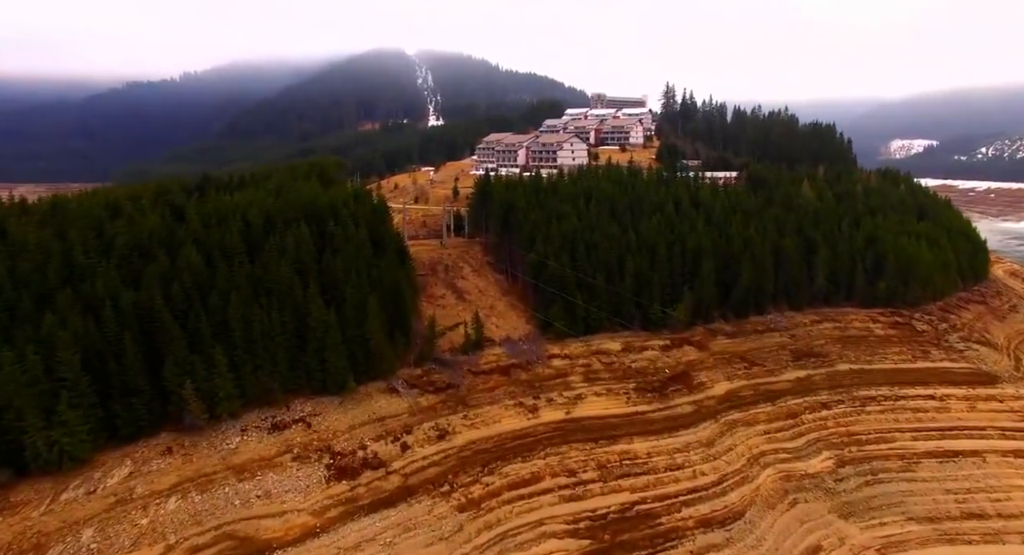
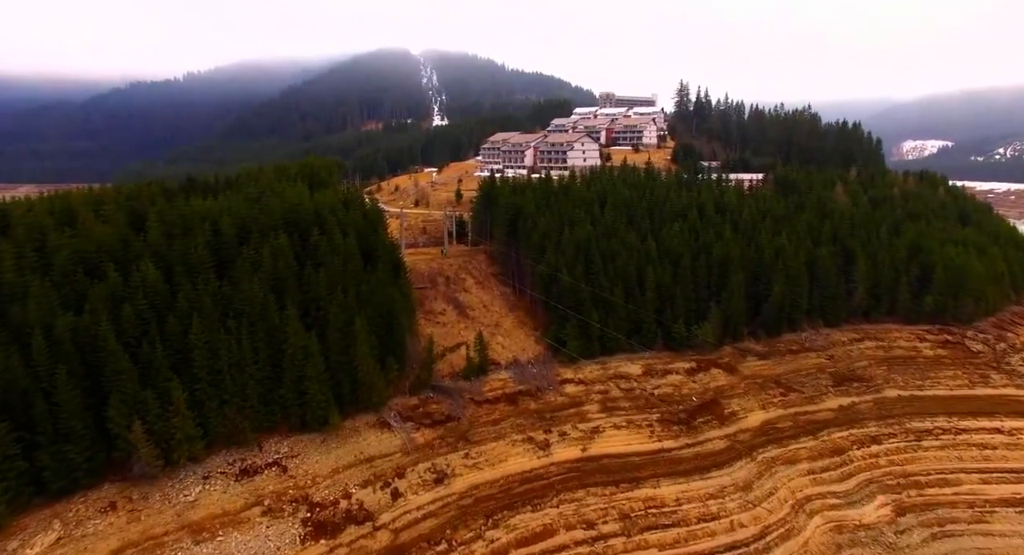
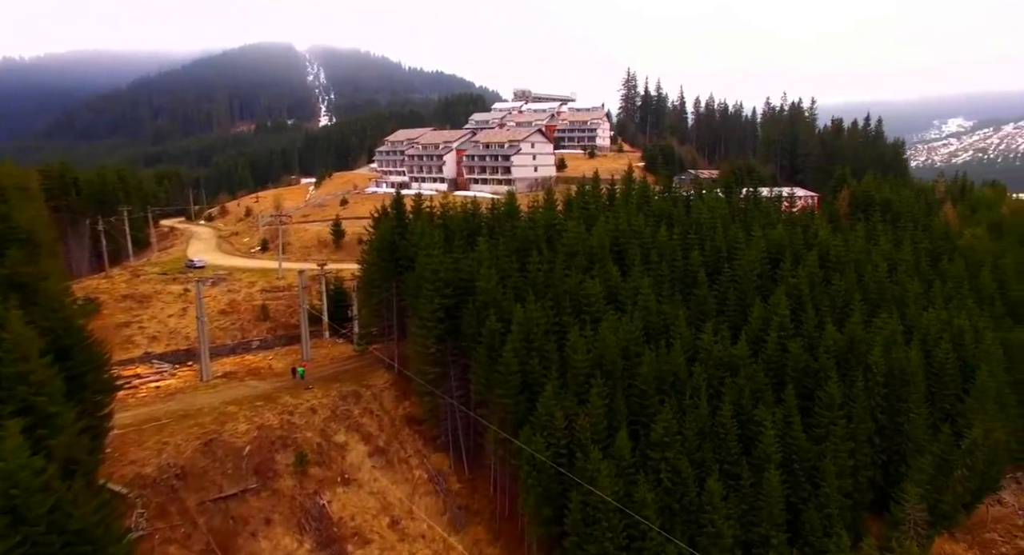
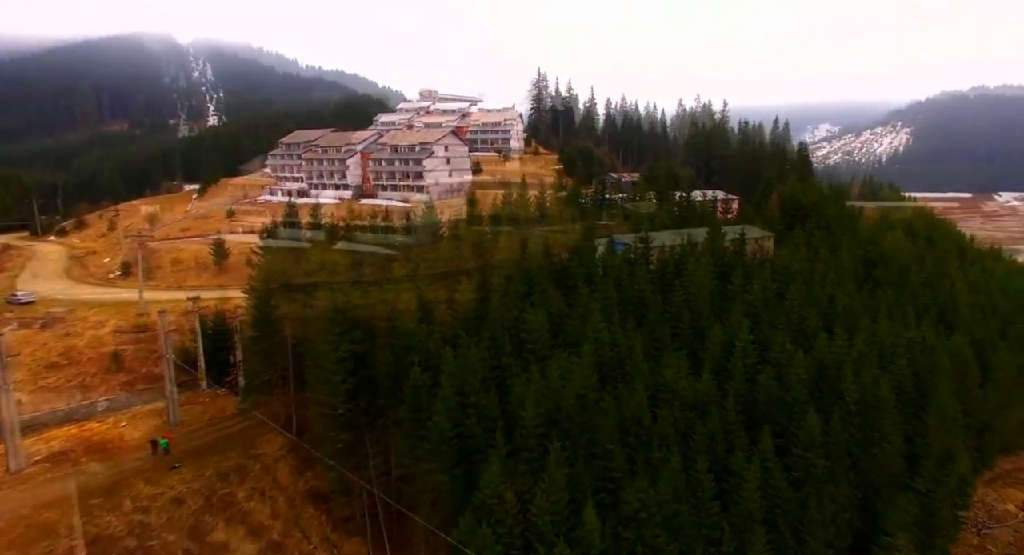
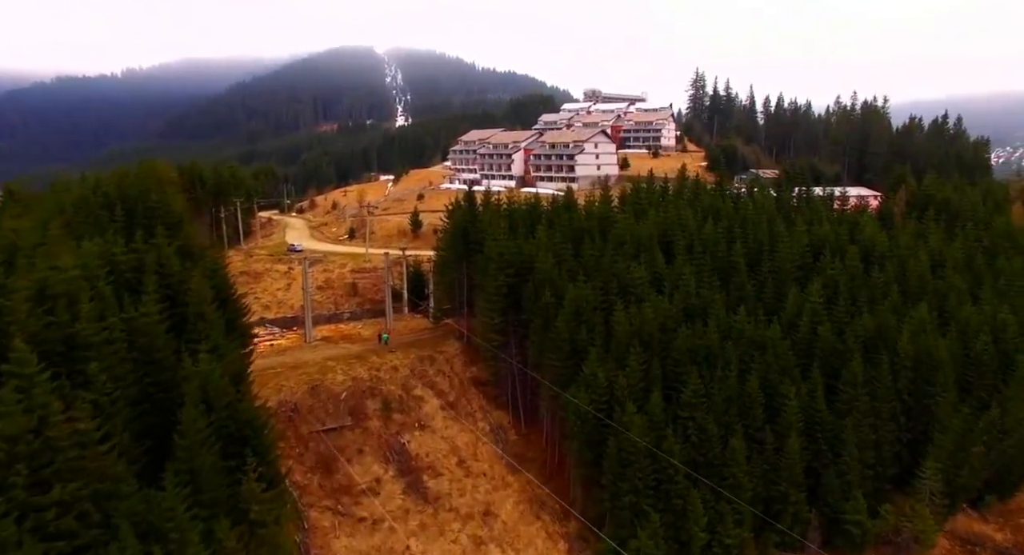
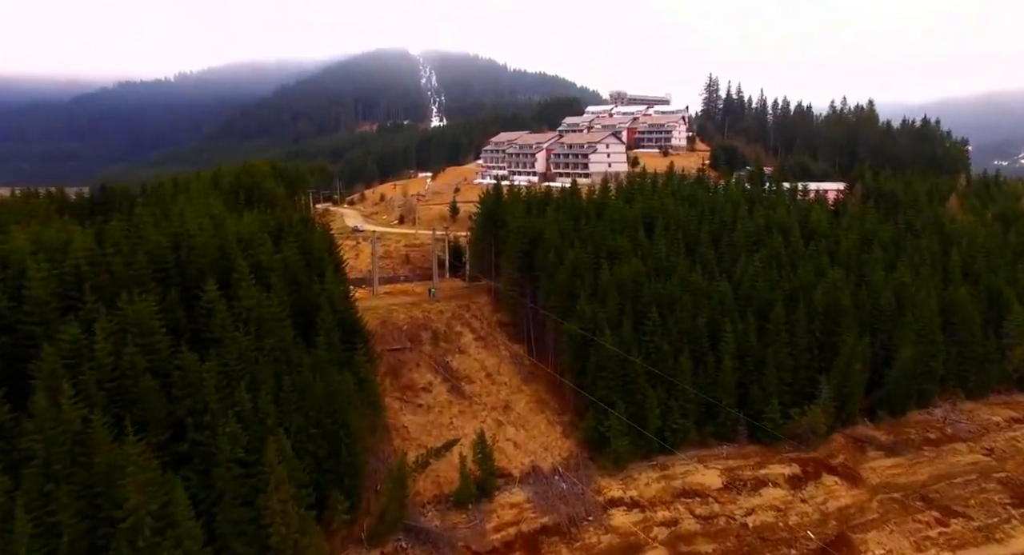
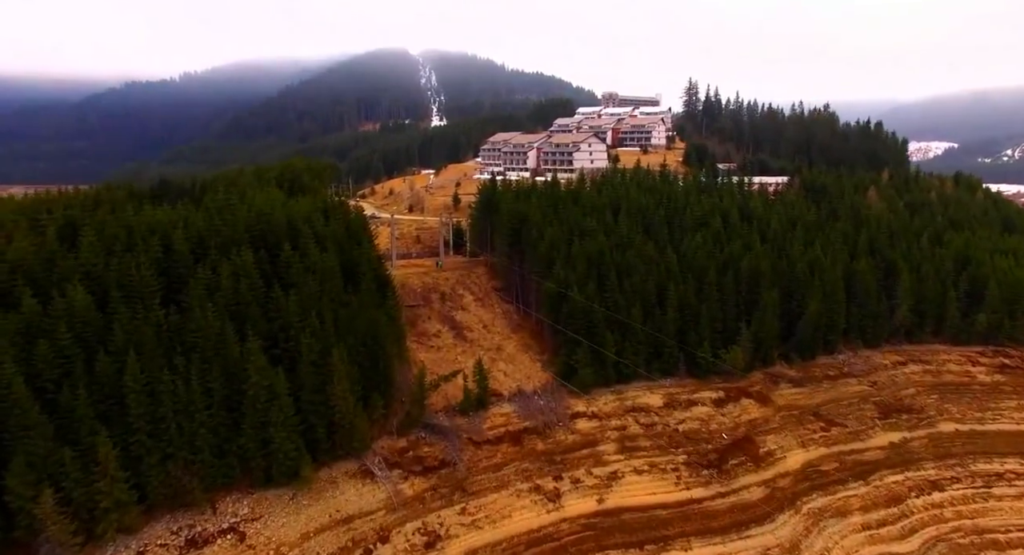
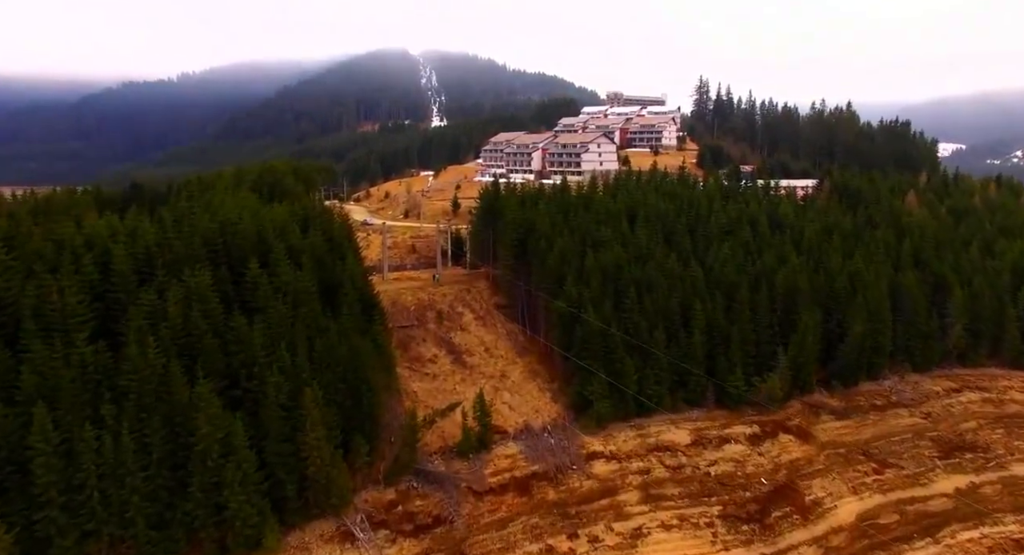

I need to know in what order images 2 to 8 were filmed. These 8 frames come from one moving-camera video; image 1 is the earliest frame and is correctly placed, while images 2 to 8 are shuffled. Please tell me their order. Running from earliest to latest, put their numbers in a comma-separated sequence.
2, 7, 8, 6, 5, 3, 4
